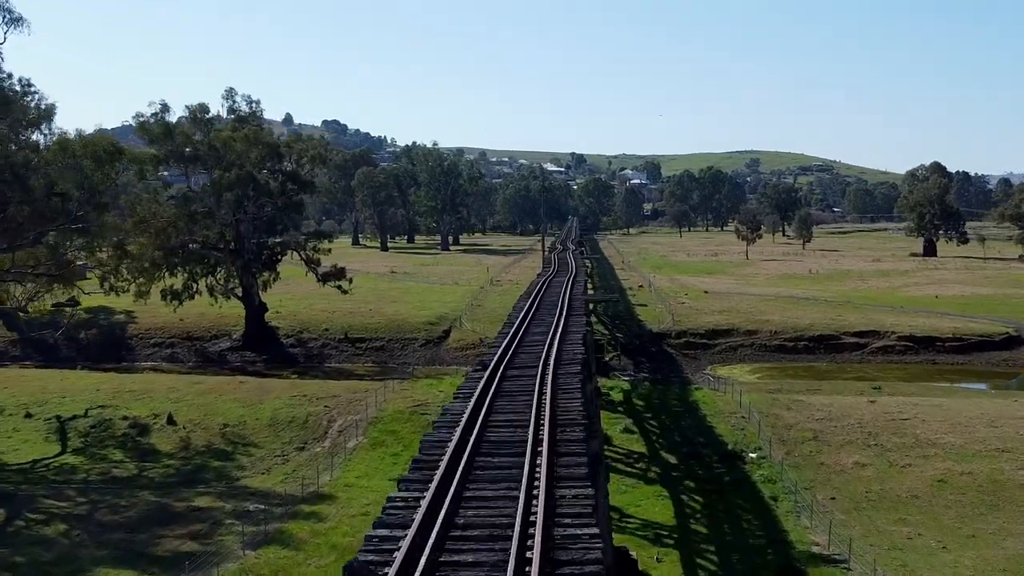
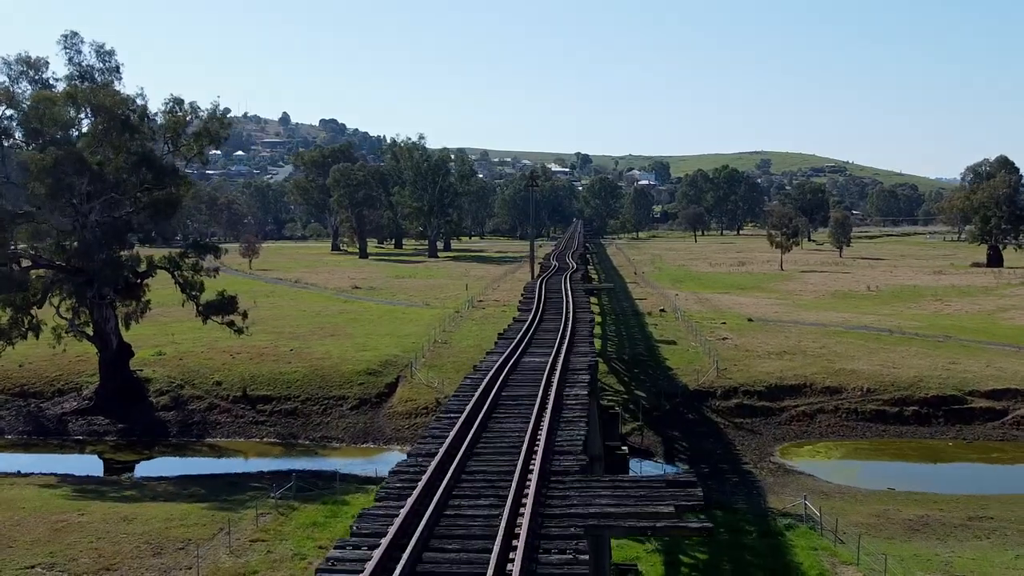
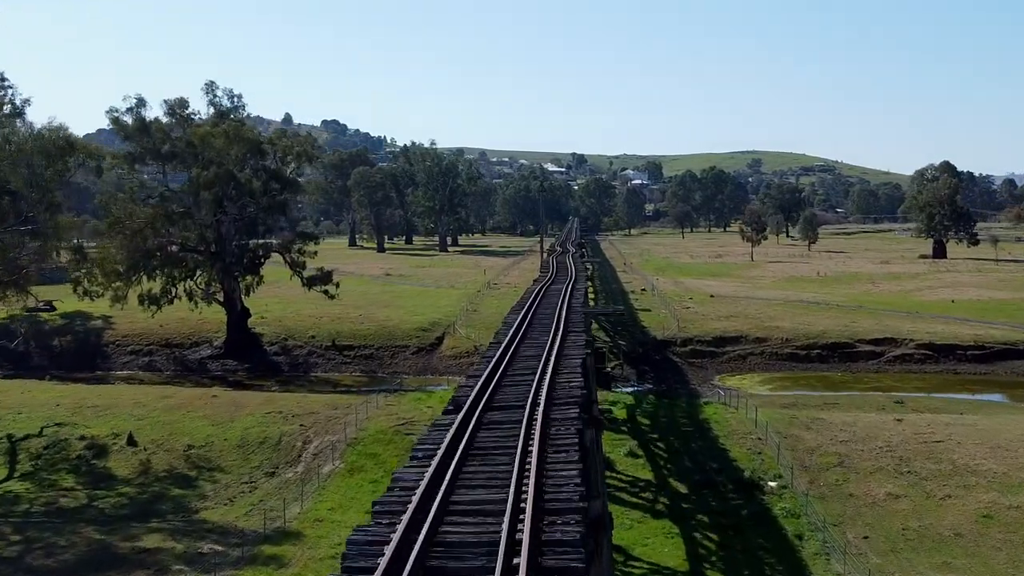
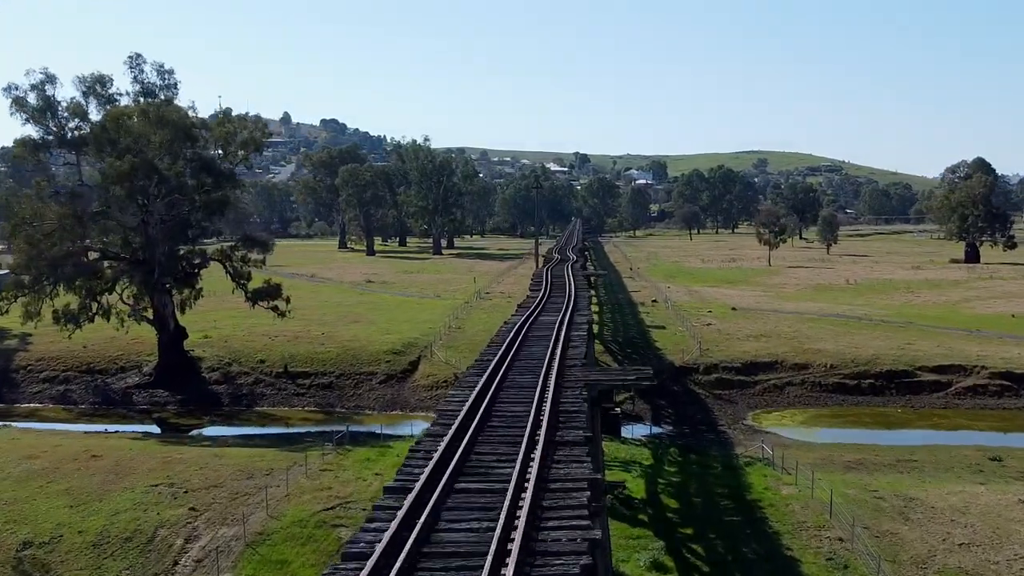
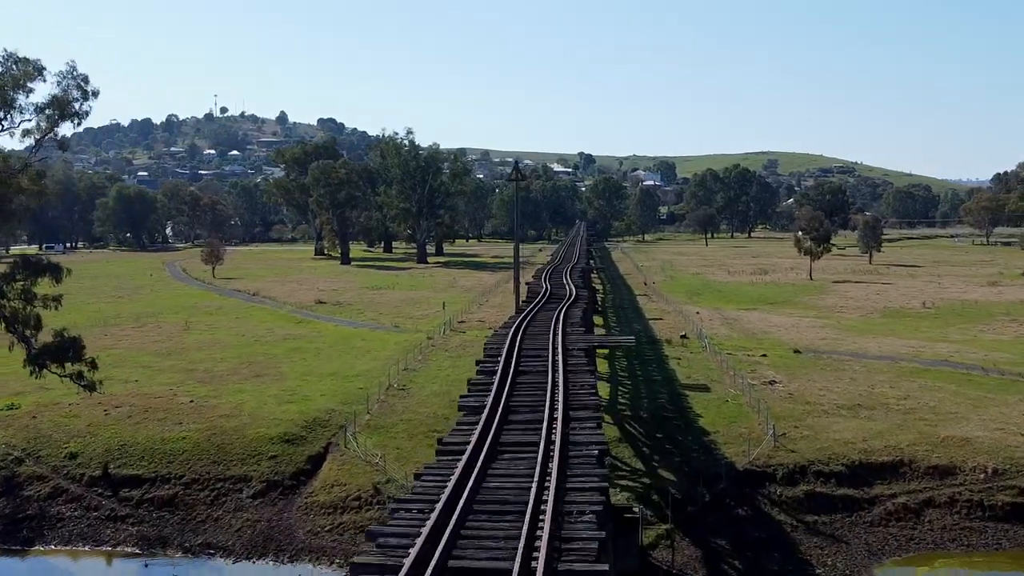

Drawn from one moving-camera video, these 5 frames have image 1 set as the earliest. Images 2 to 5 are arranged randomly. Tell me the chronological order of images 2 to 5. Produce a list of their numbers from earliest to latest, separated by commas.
3, 4, 2, 5
